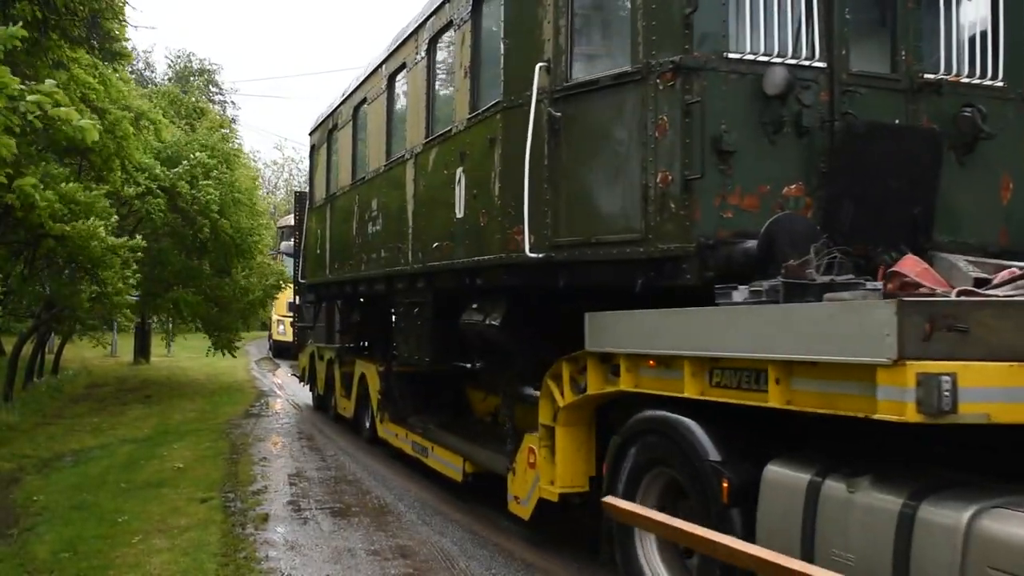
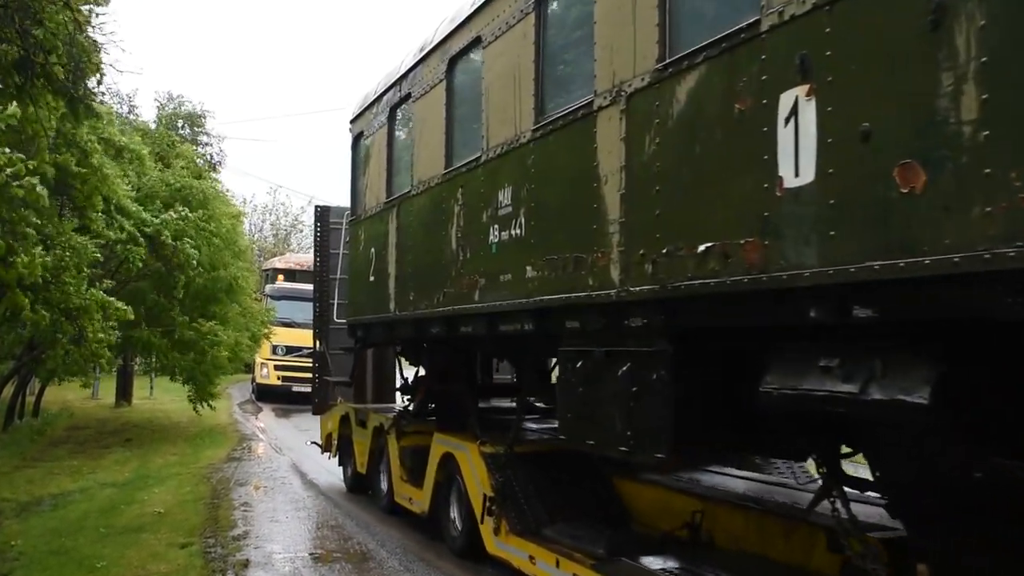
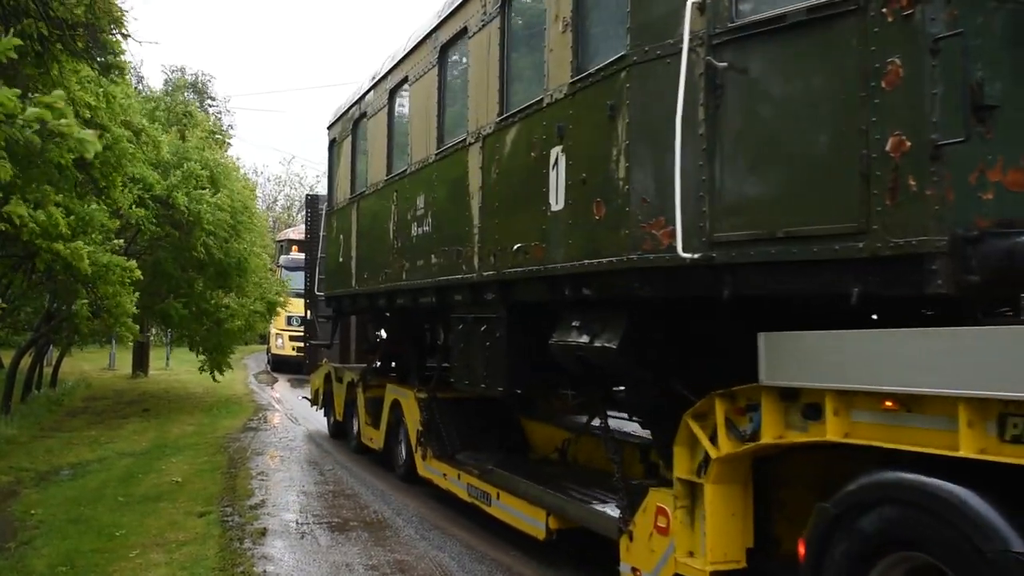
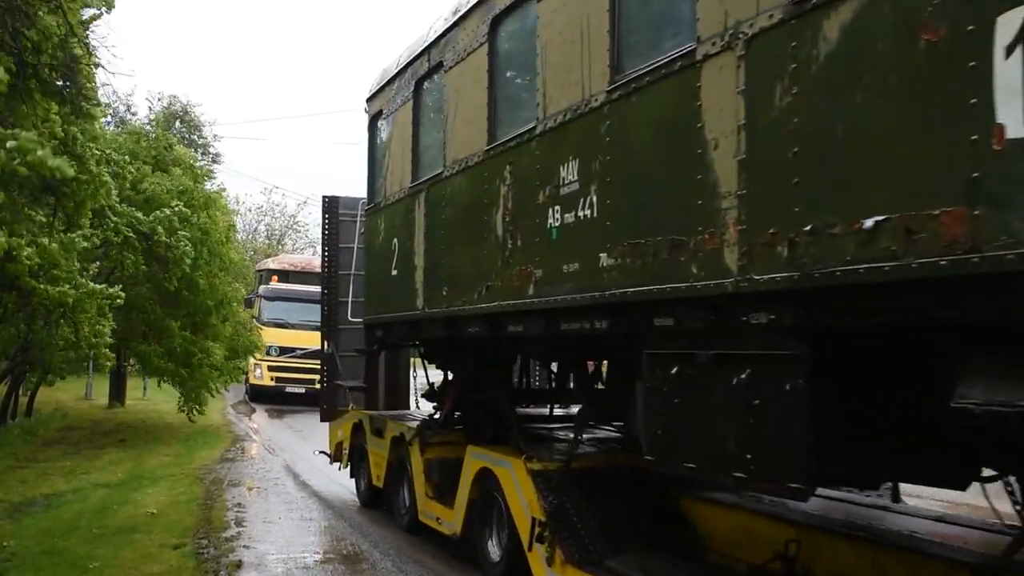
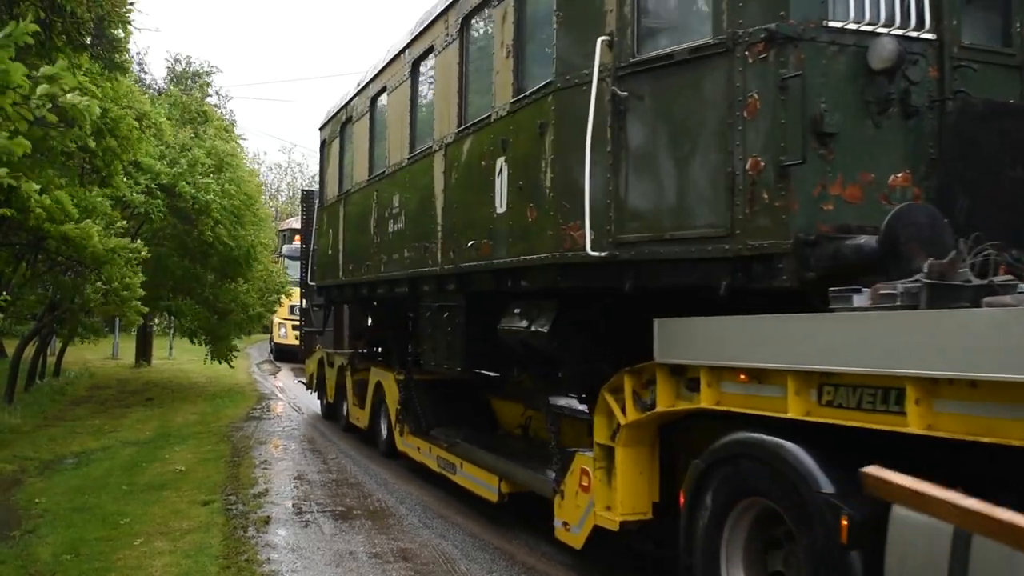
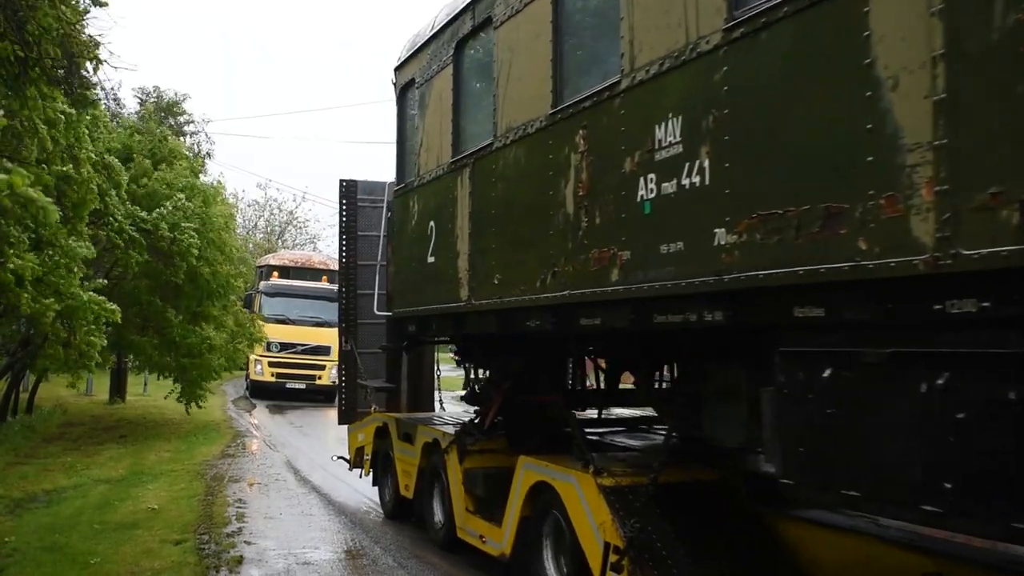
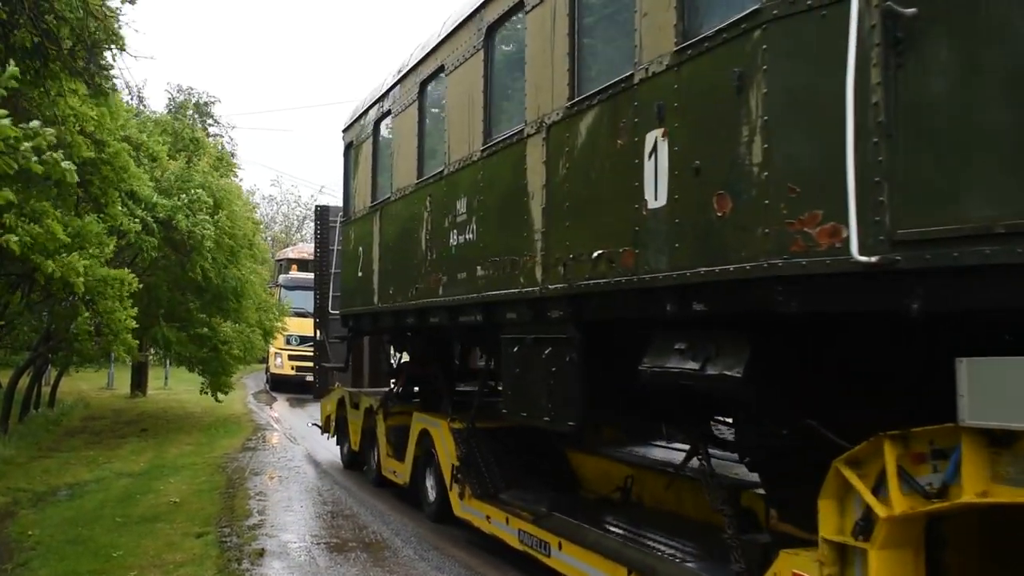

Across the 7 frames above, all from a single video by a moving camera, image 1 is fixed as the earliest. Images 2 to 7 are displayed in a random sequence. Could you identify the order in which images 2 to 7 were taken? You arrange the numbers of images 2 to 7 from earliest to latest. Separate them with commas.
5, 3, 7, 2, 4, 6
